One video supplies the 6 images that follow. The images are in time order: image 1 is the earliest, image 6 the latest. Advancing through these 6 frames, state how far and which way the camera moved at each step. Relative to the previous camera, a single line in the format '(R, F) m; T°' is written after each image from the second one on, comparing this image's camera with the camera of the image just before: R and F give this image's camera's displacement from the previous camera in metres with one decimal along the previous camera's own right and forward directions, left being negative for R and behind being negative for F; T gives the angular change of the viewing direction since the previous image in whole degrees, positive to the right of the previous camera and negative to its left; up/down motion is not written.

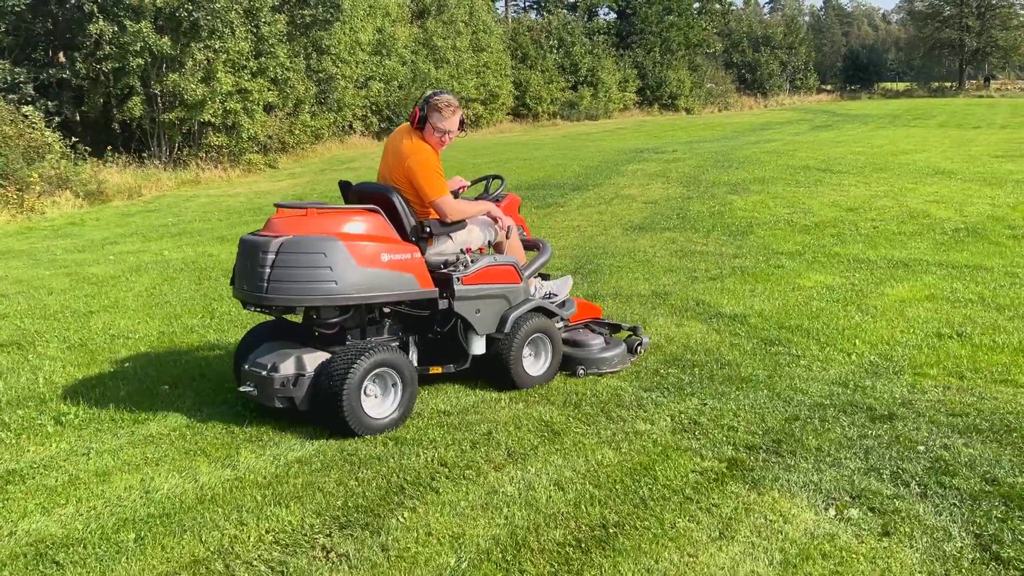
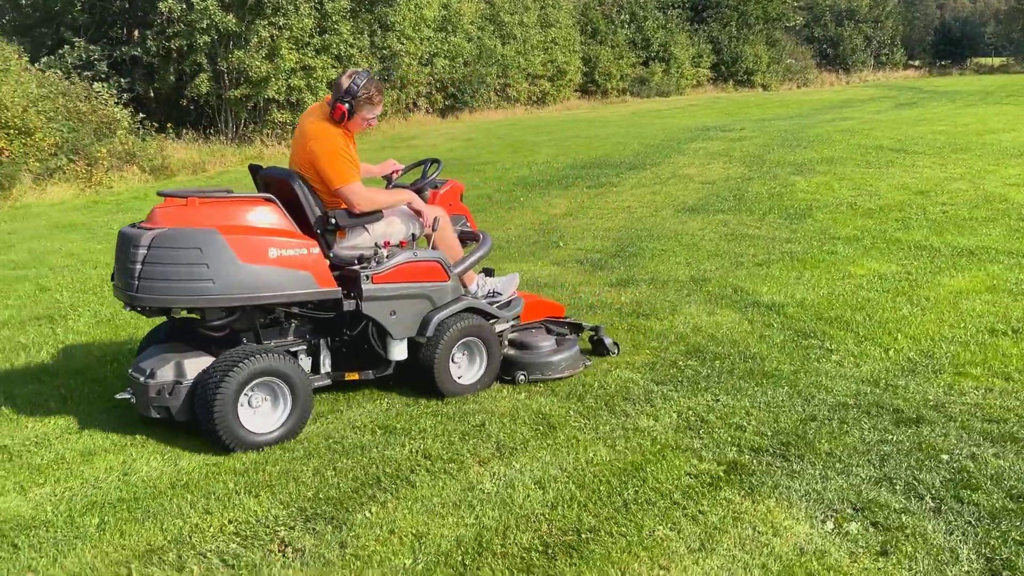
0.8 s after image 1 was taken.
(+0.4, +0.2) m; -5°
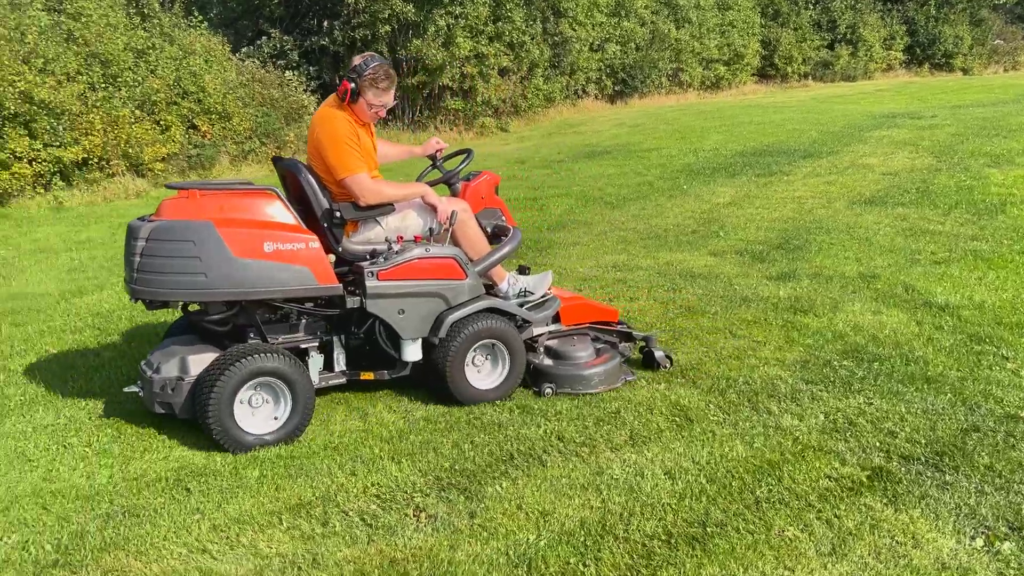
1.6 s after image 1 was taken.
(+0.1, -0.1) m; -11°
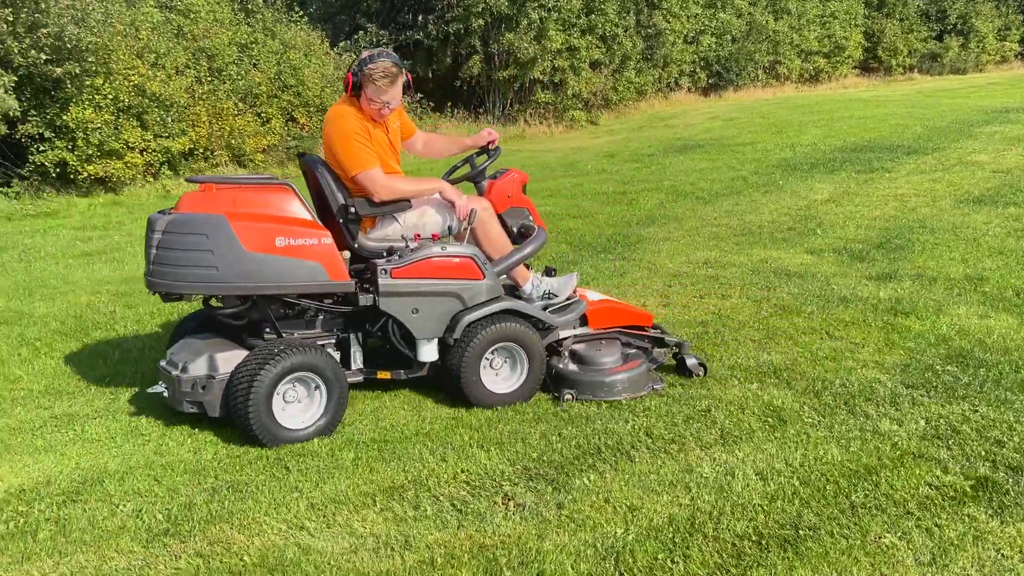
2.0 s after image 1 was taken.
(0.0, 0.0) m; -6°
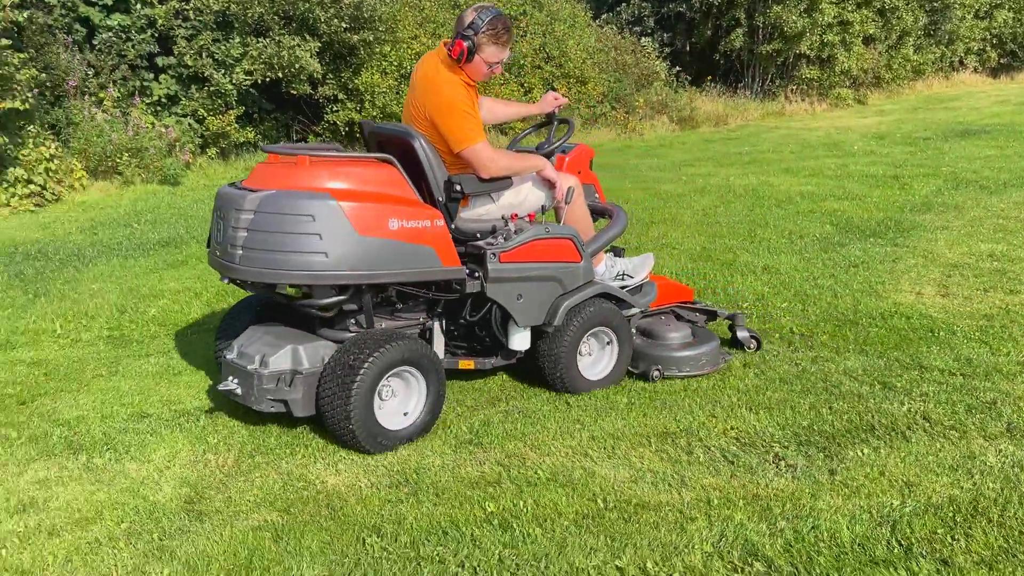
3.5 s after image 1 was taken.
(-0.2, -0.3) m; -15°
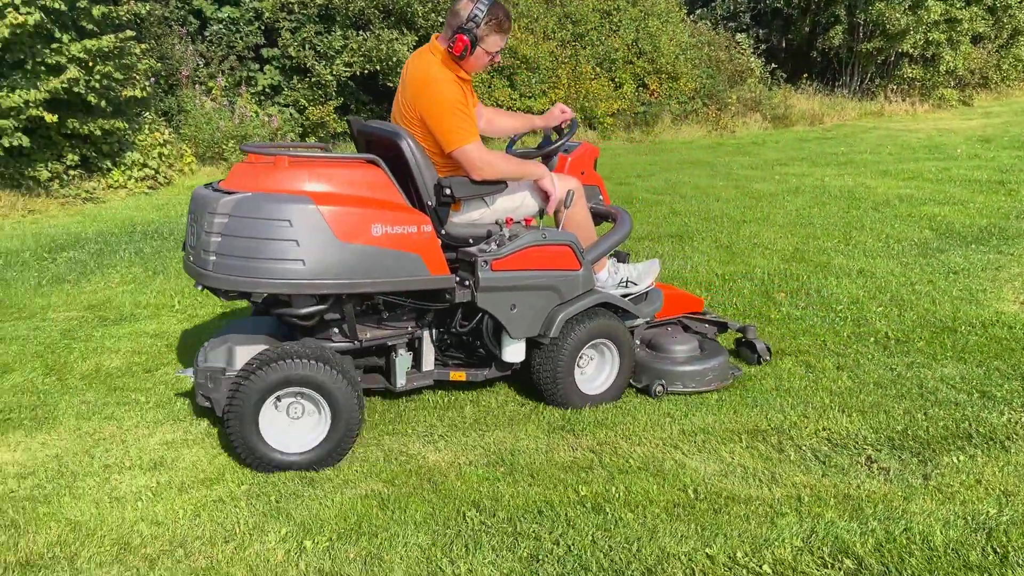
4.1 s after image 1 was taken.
(-0.1, -0.1) m; -5°
